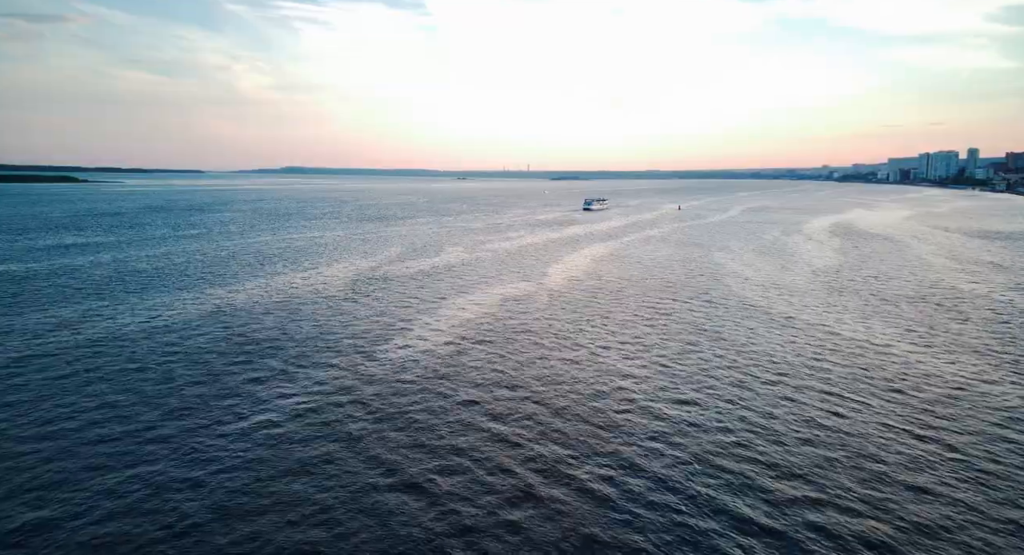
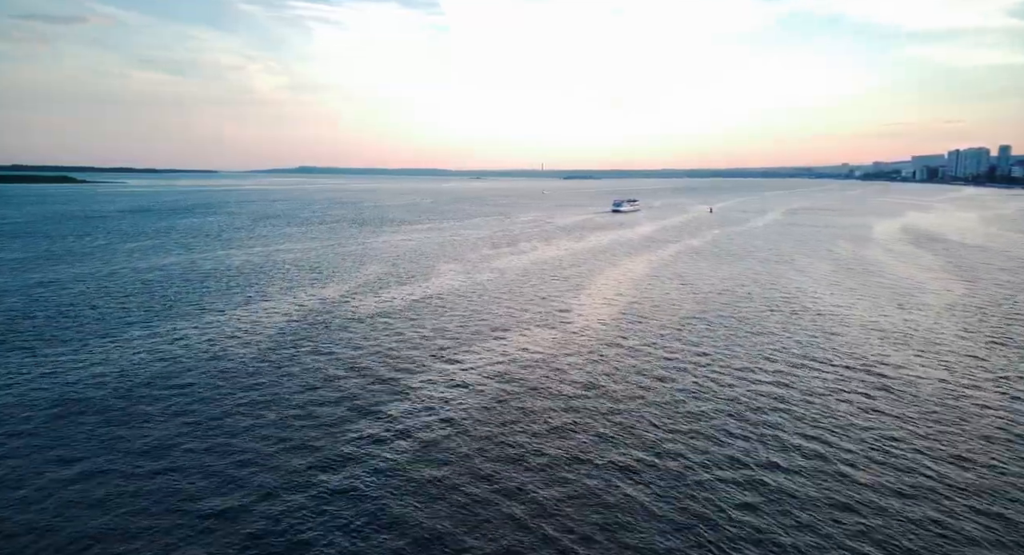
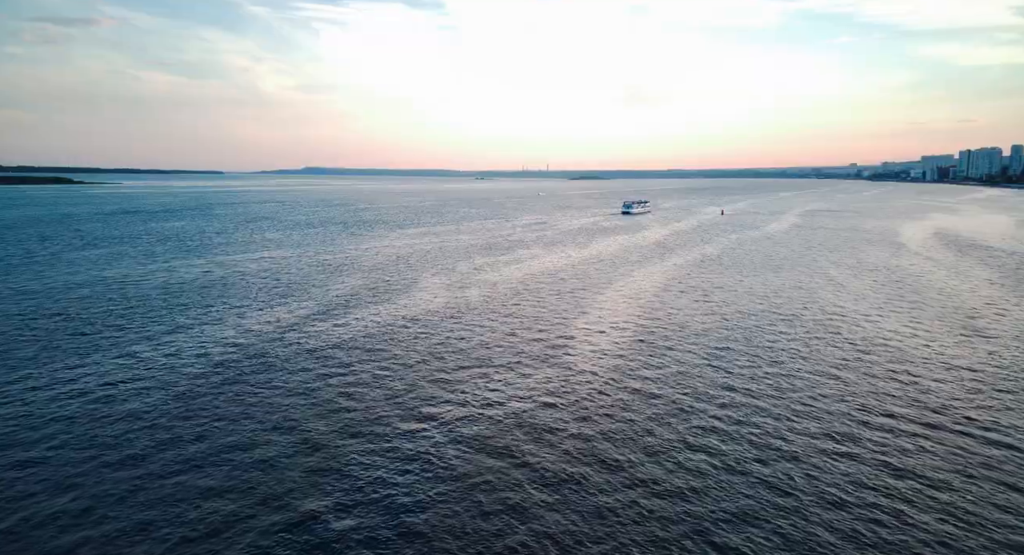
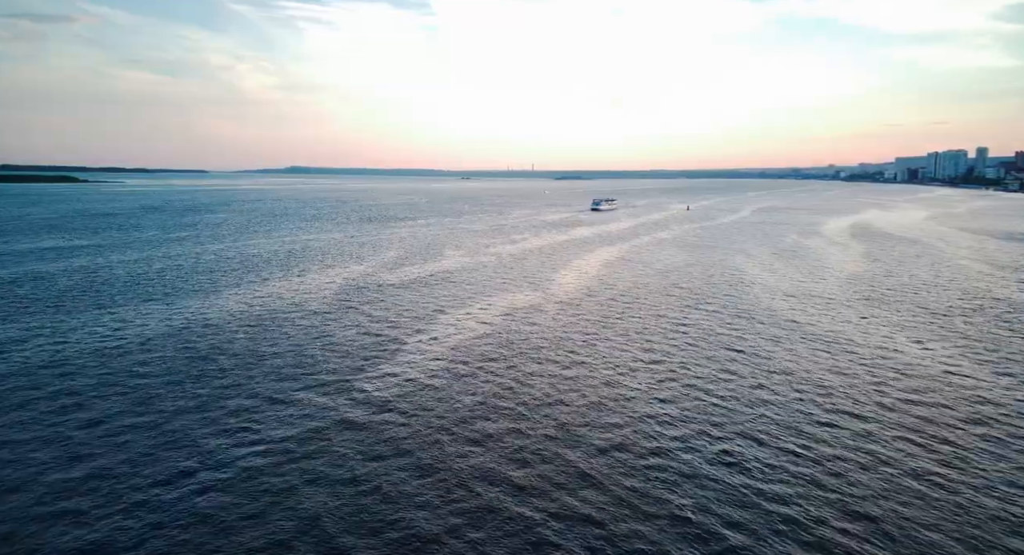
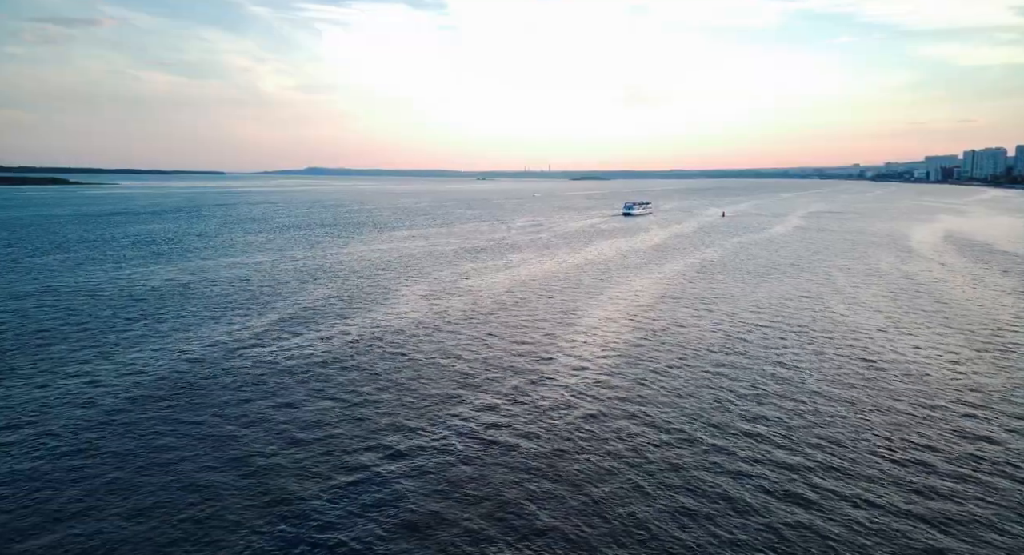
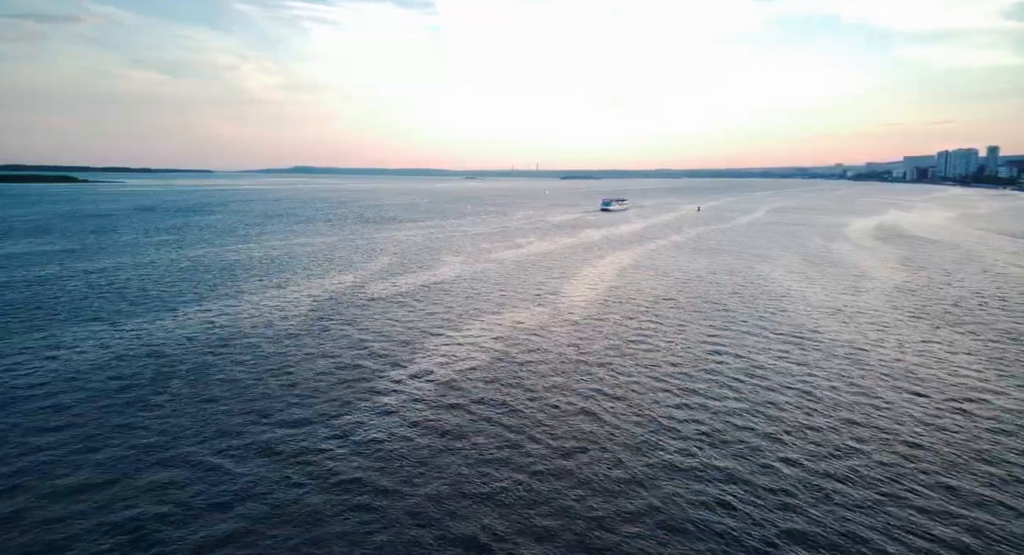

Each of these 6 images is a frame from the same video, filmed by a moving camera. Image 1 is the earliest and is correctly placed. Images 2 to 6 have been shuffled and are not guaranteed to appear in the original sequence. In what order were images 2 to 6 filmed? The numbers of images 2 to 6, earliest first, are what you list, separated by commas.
4, 6, 2, 3, 5
